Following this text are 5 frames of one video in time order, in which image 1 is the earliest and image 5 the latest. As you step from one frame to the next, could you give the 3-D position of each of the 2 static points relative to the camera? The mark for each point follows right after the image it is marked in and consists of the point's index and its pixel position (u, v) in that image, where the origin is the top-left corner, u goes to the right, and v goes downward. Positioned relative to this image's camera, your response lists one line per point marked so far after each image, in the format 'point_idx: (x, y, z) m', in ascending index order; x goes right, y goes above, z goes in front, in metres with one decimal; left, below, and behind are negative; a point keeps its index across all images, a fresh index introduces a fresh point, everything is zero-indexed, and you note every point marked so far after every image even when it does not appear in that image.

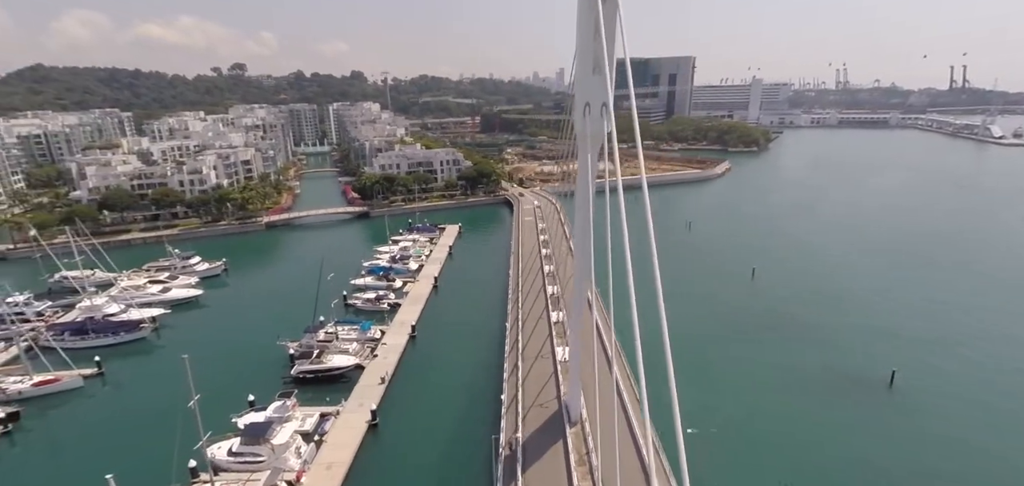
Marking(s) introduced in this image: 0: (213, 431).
0: (-10.0, -6.2, +16.7) m
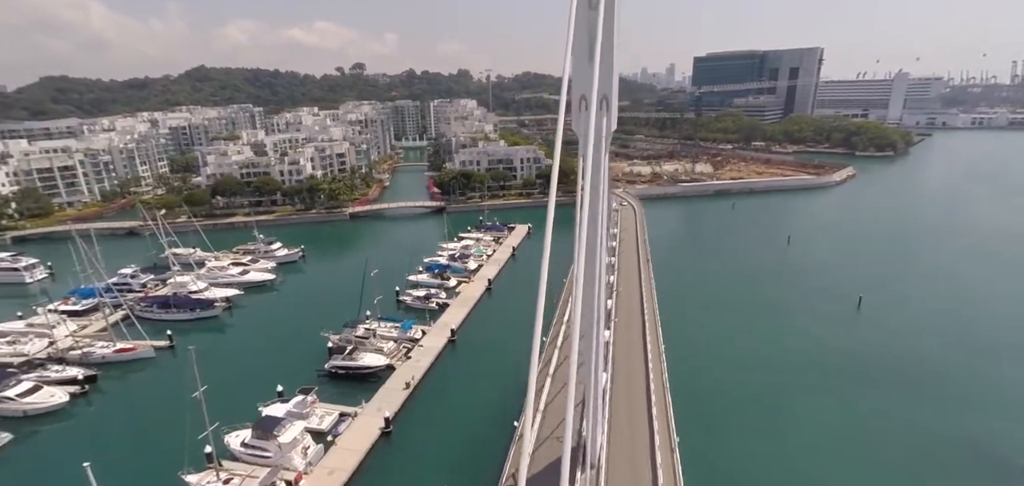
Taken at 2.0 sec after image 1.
0: (-9.3, -5.8, +17.0) m
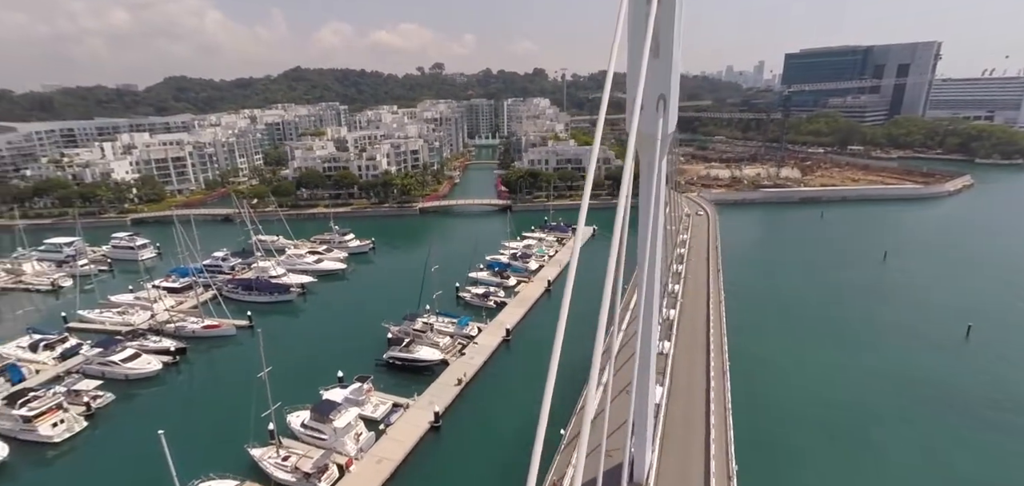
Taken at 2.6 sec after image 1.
0: (-7.6, -5.5, +18.0) m
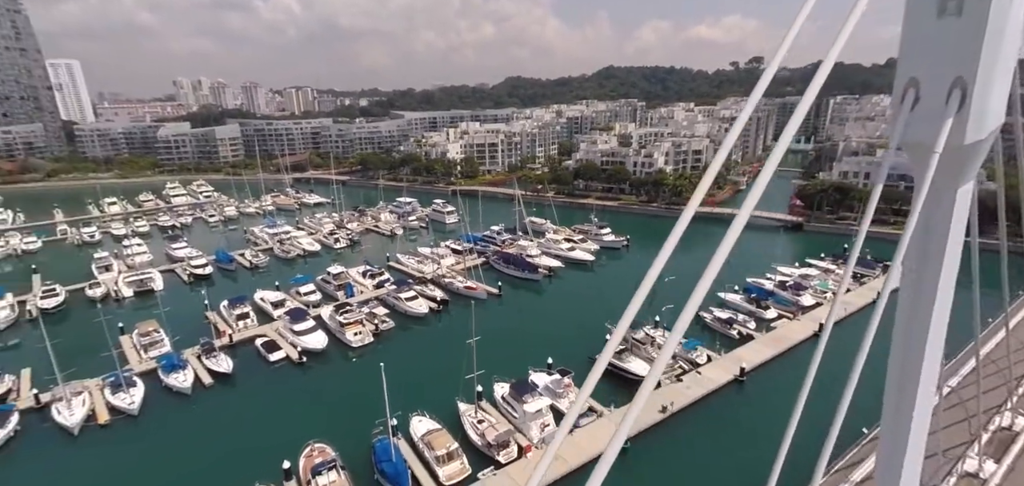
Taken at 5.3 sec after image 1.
0: (-0.1, -4.8, +19.0) m
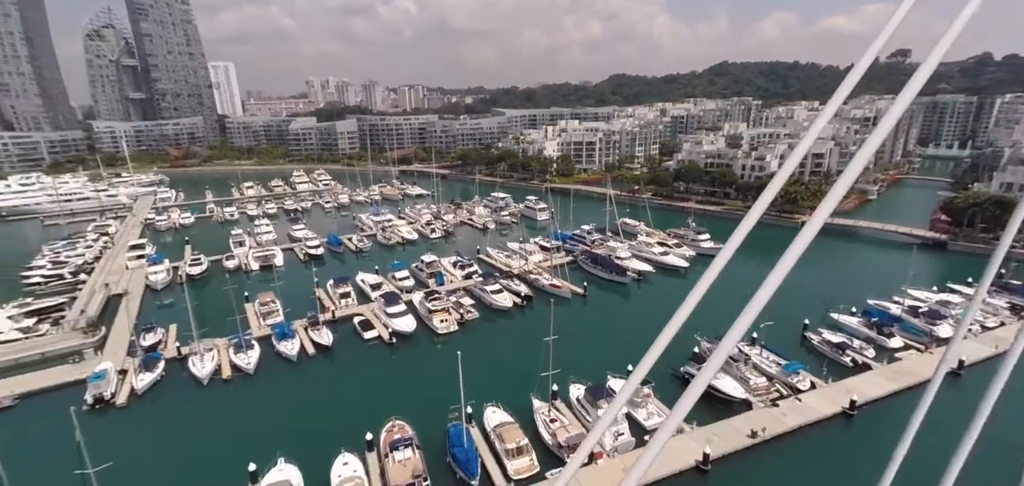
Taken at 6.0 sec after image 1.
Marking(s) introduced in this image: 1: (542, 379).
0: (+2.7, -4.7, +18.4) m
1: (+1.2, -4.9, +18.8) m
